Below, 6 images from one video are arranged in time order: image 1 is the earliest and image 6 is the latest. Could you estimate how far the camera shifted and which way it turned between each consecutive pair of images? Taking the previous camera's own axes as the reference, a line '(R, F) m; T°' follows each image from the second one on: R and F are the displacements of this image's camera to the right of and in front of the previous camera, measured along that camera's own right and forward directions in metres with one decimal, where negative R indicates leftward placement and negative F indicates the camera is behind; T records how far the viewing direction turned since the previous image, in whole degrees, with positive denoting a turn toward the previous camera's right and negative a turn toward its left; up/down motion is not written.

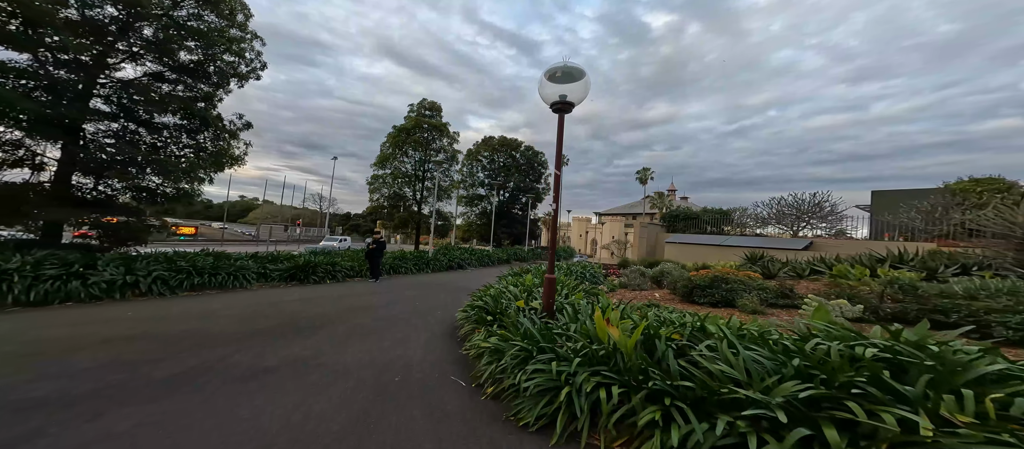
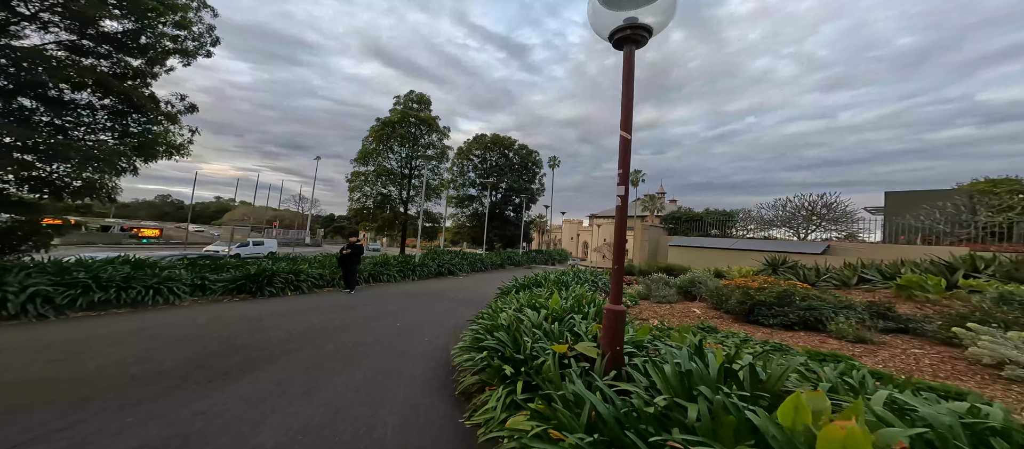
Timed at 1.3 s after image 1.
(-0.3, +1.5) m; +2°
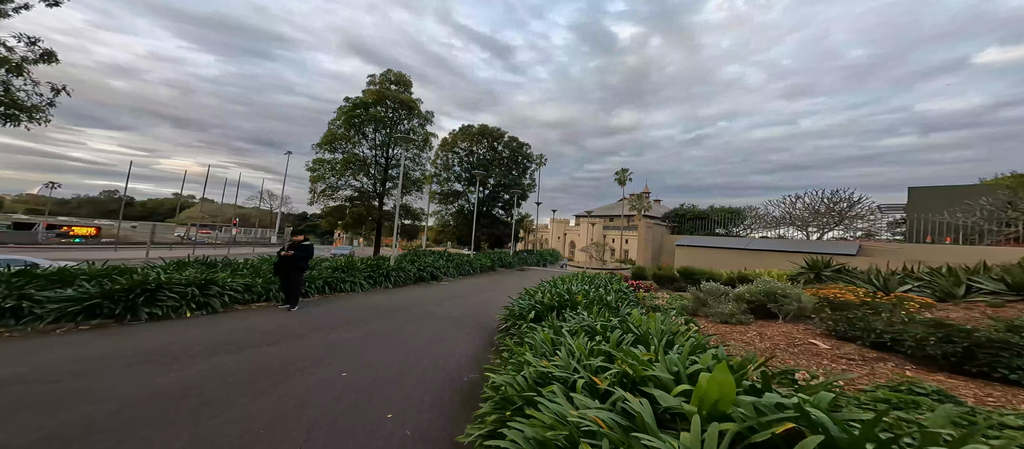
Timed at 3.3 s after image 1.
(-0.4, +2.3) m; +3°
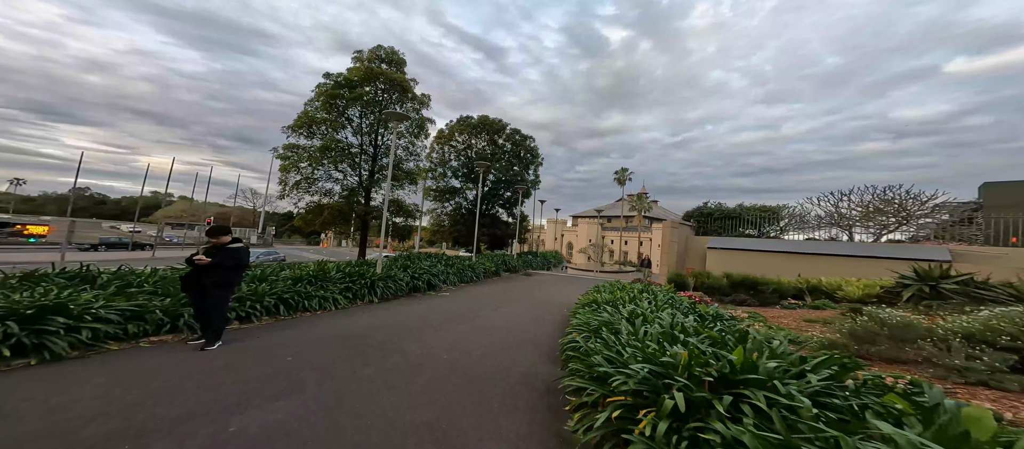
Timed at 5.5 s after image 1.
(-0.8, +2.5) m; +1°
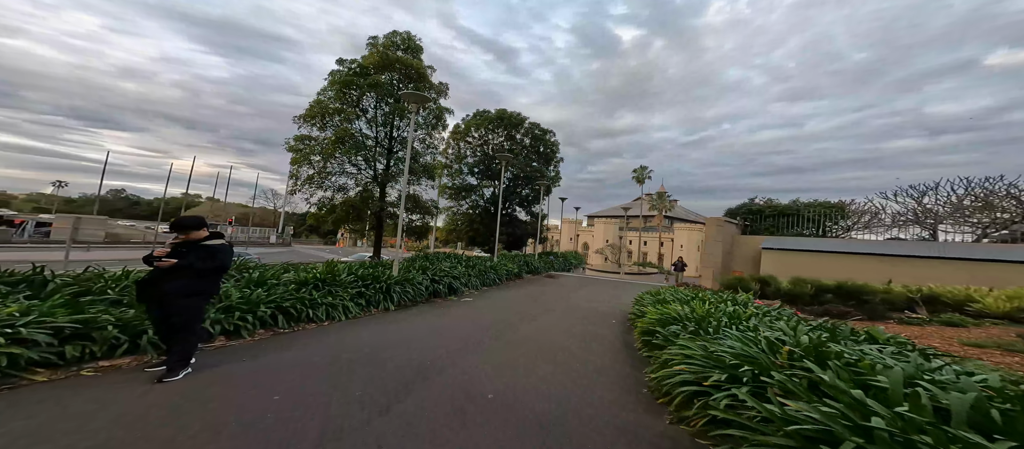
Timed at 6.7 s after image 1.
(-0.7, +1.7) m; -2°
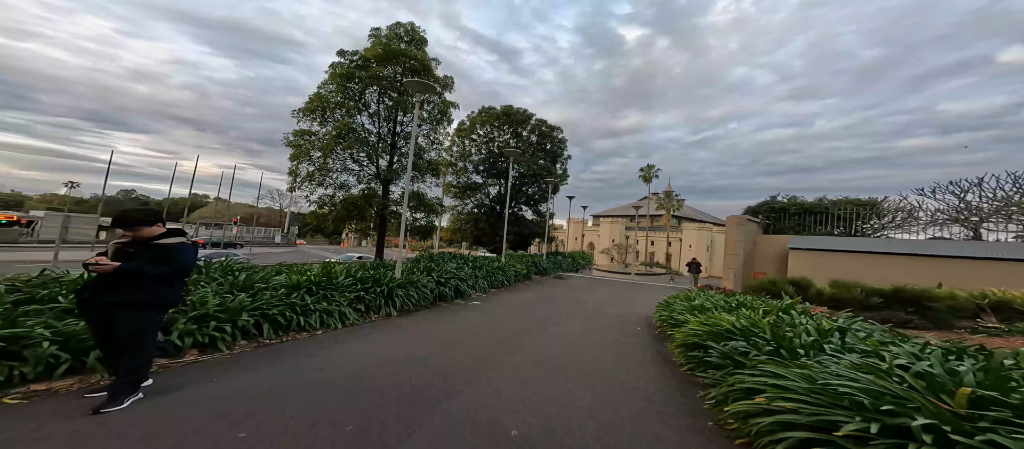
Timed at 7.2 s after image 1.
(-0.2, +0.9) m; -1°
